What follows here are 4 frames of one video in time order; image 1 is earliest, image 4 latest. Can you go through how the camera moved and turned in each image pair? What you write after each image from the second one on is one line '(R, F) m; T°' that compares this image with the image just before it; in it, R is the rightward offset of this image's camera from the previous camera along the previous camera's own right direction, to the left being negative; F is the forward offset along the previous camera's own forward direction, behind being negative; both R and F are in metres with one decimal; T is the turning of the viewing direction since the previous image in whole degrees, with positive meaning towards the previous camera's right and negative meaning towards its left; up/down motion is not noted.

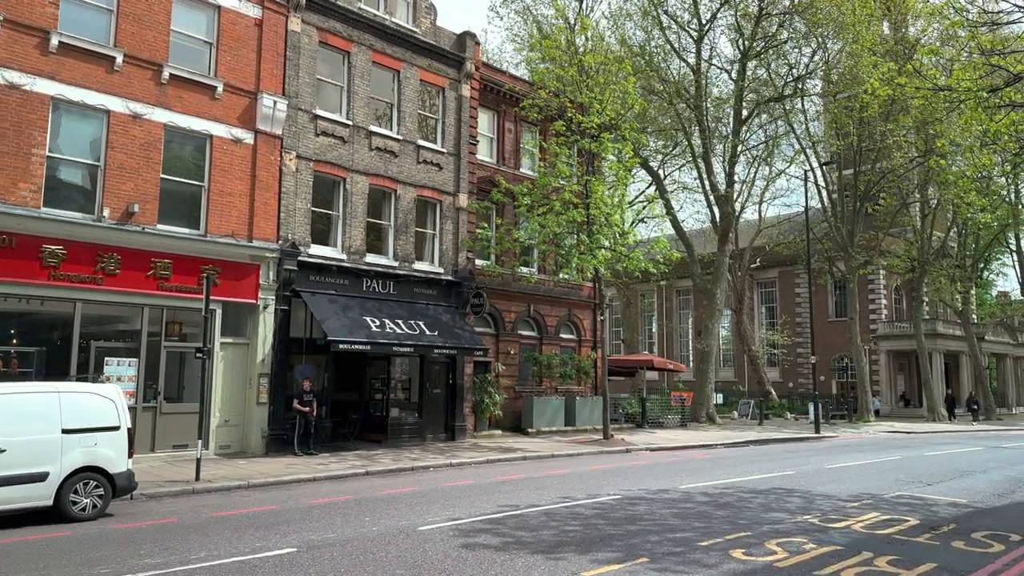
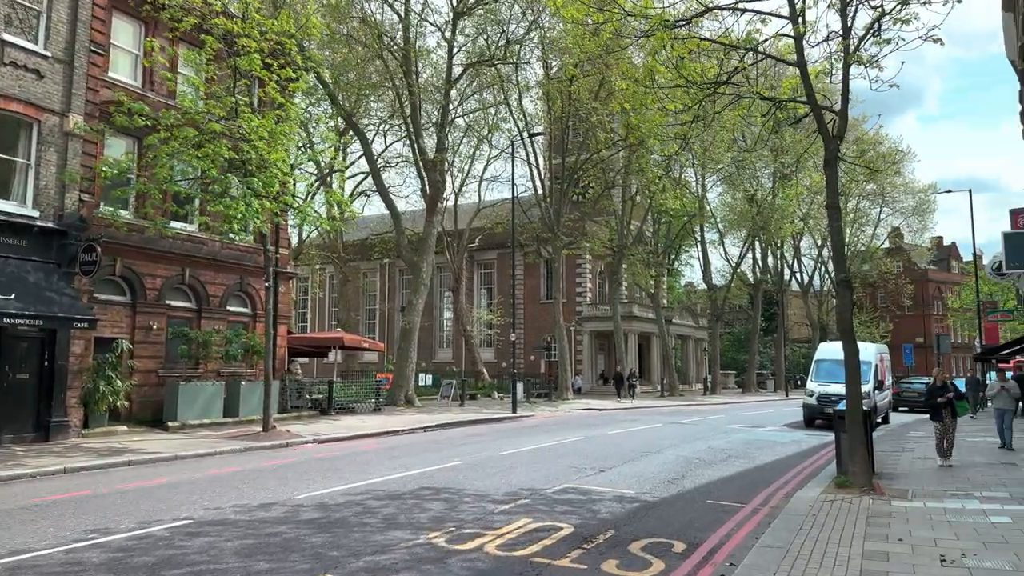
(+2.1, +2.9) m; +19°
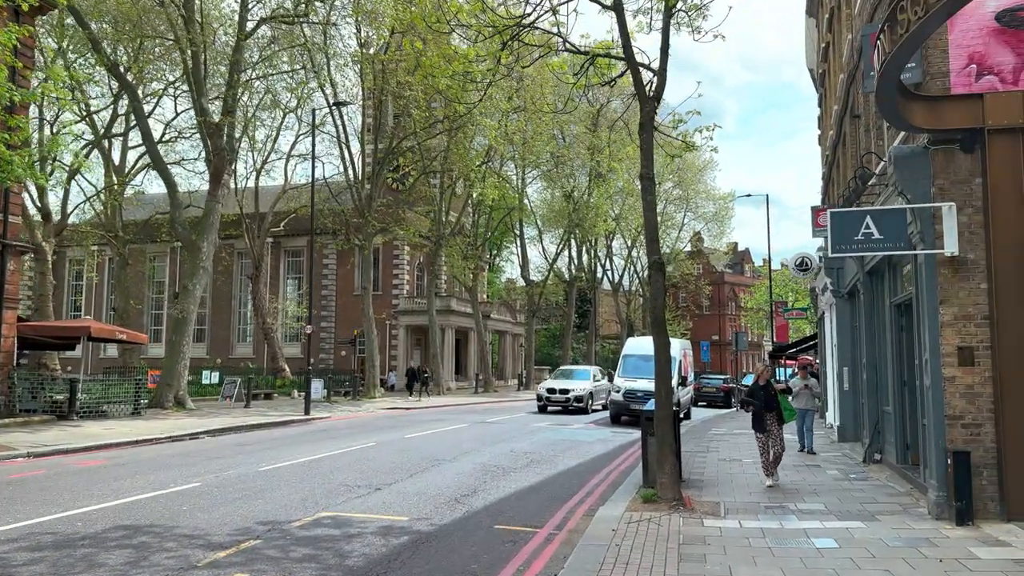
(+0.8, +1.9) m; +13°
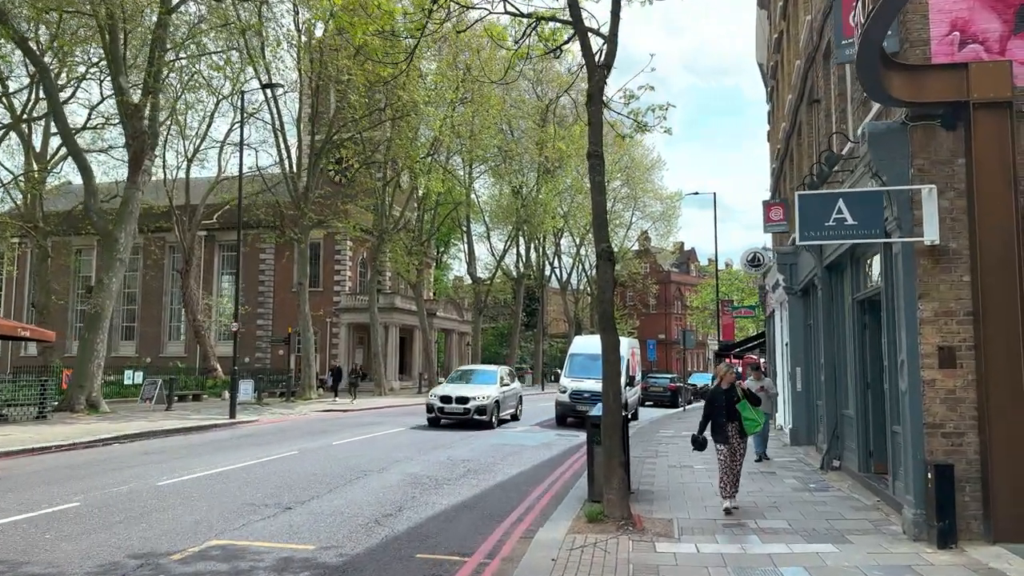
(+0.2, +1.0) m; +4°
